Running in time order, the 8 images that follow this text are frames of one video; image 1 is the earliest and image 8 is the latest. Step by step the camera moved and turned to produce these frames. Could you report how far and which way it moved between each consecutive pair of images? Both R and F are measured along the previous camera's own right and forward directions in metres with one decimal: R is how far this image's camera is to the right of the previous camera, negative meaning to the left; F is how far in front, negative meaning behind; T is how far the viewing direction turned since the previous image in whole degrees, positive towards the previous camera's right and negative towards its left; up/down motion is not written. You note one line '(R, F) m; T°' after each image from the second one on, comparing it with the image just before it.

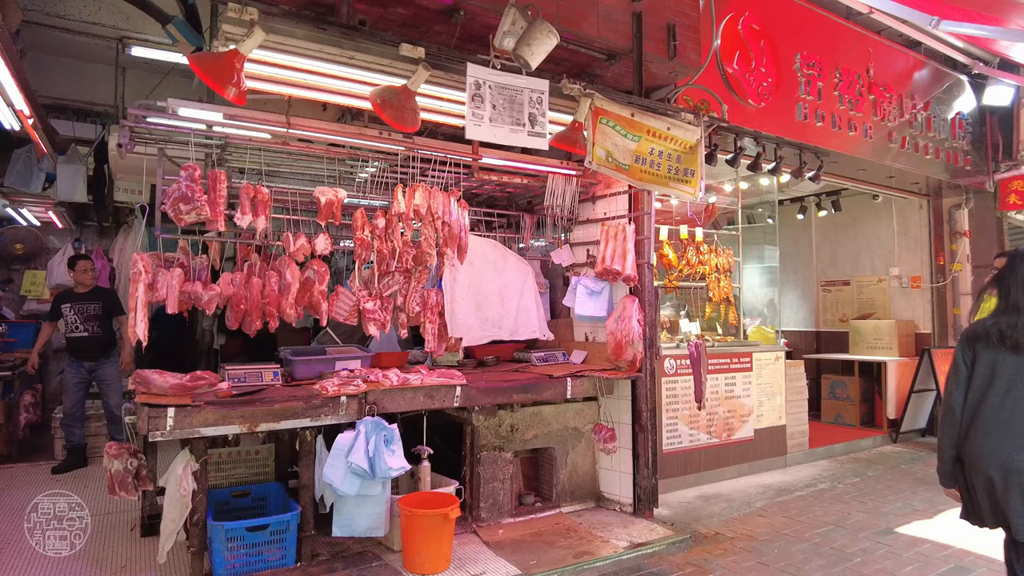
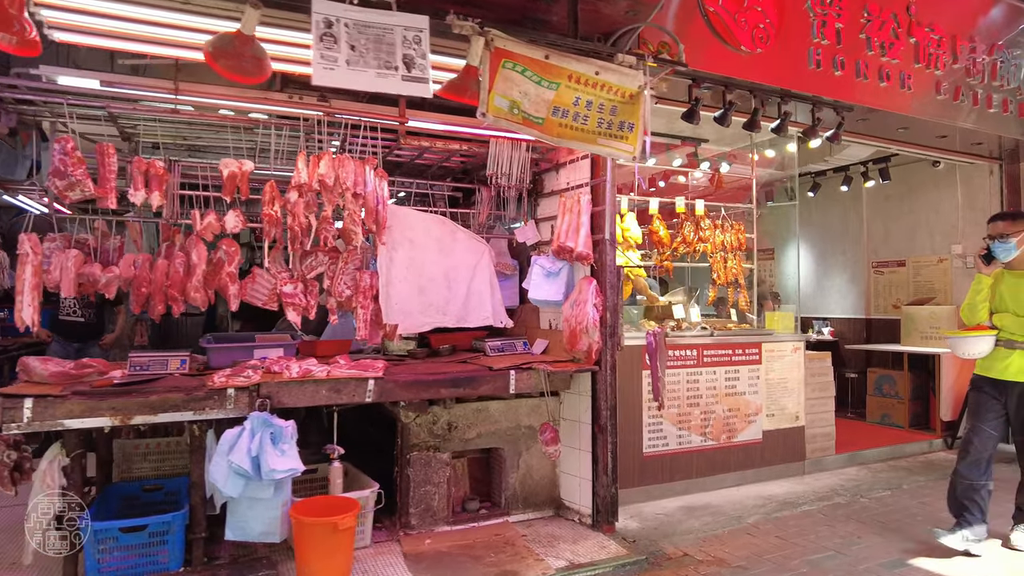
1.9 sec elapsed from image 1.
(+1.0, +0.6) m; -7°
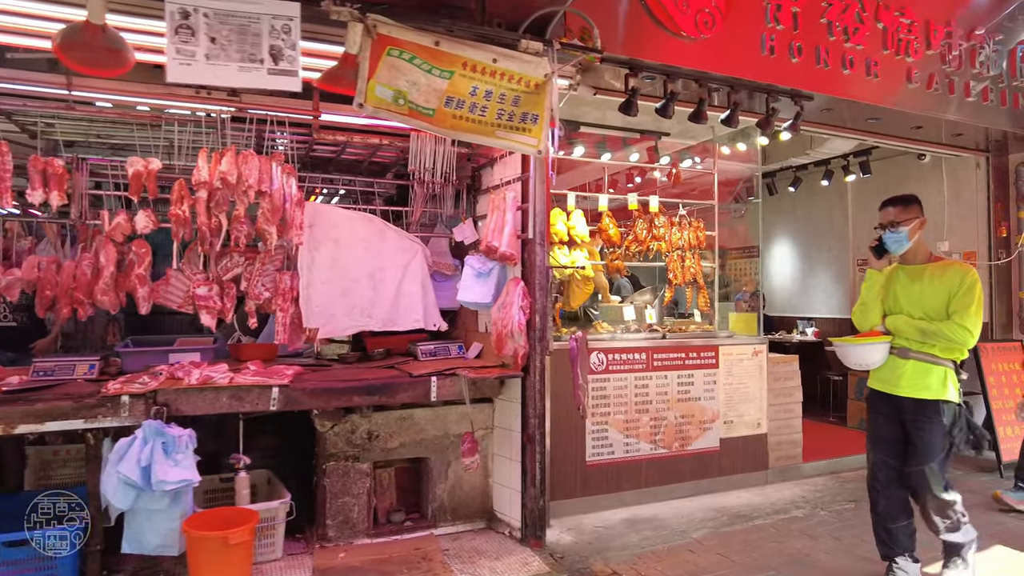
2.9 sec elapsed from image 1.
(+0.6, +0.2) m; -2°
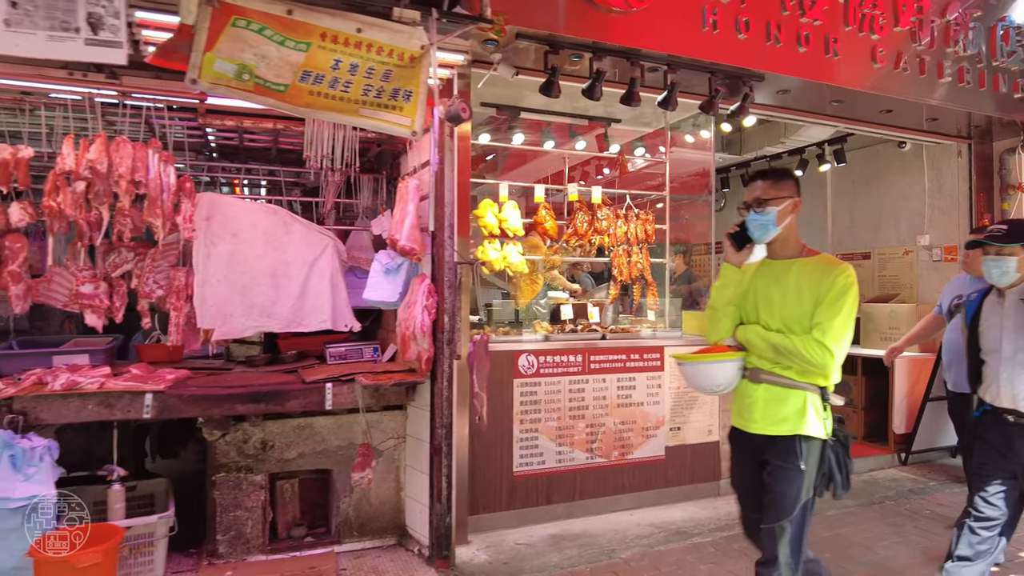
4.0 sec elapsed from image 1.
(+0.6, +0.3) m; -1°
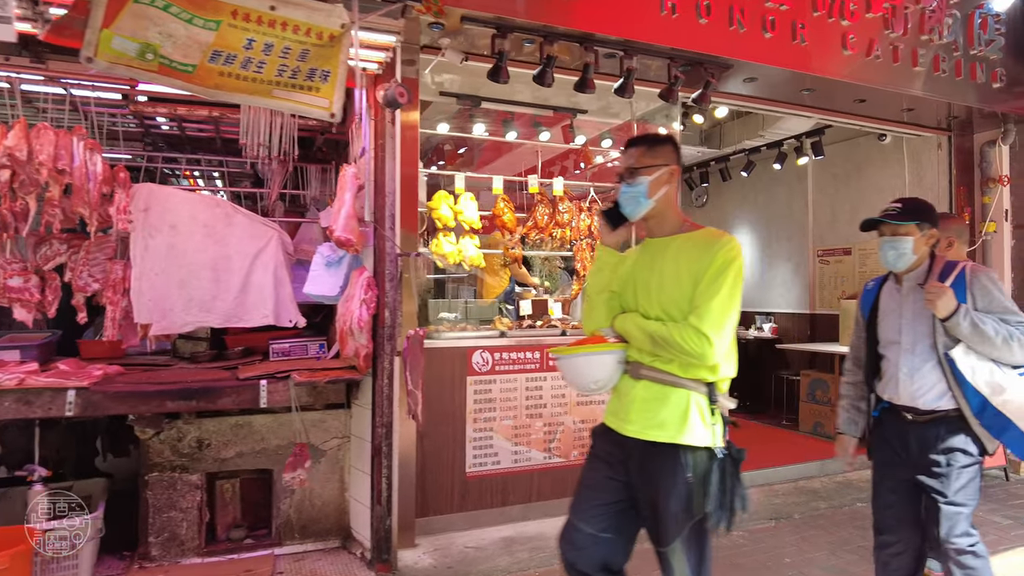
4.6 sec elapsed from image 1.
(+0.3, +0.1) m; 0°
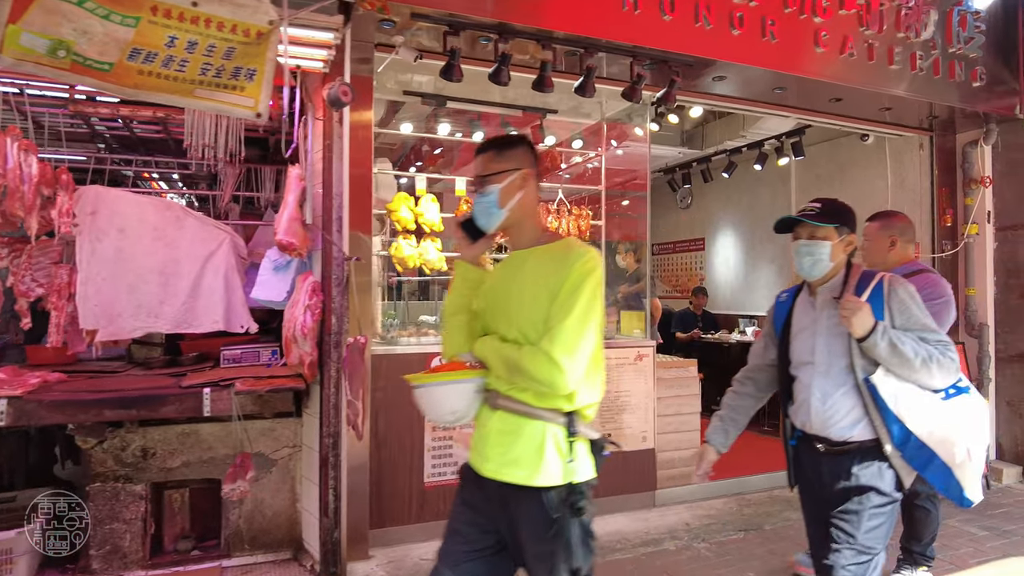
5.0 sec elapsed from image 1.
(+0.3, +0.1) m; 0°
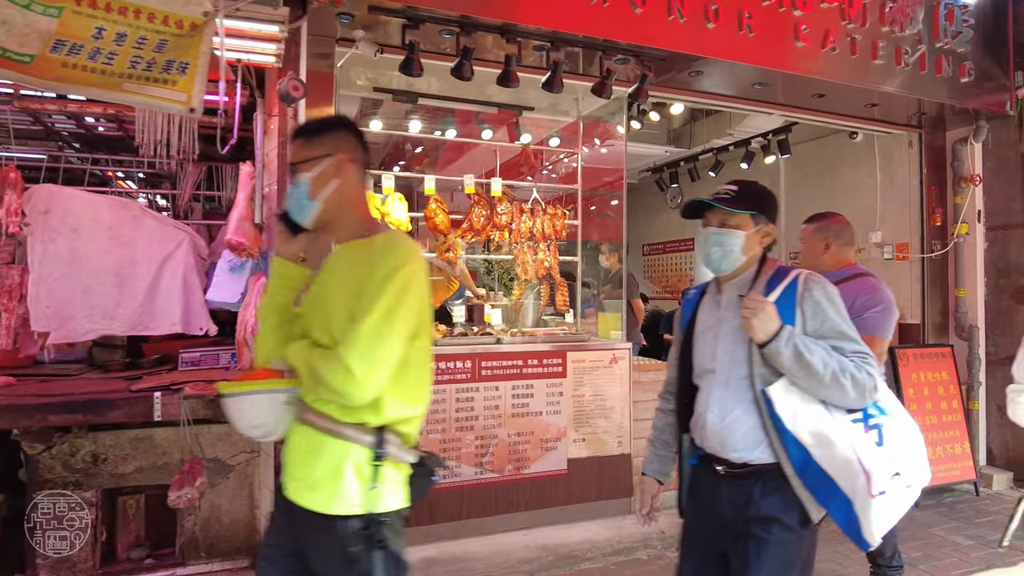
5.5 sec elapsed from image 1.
(+0.2, +0.1) m; -1°
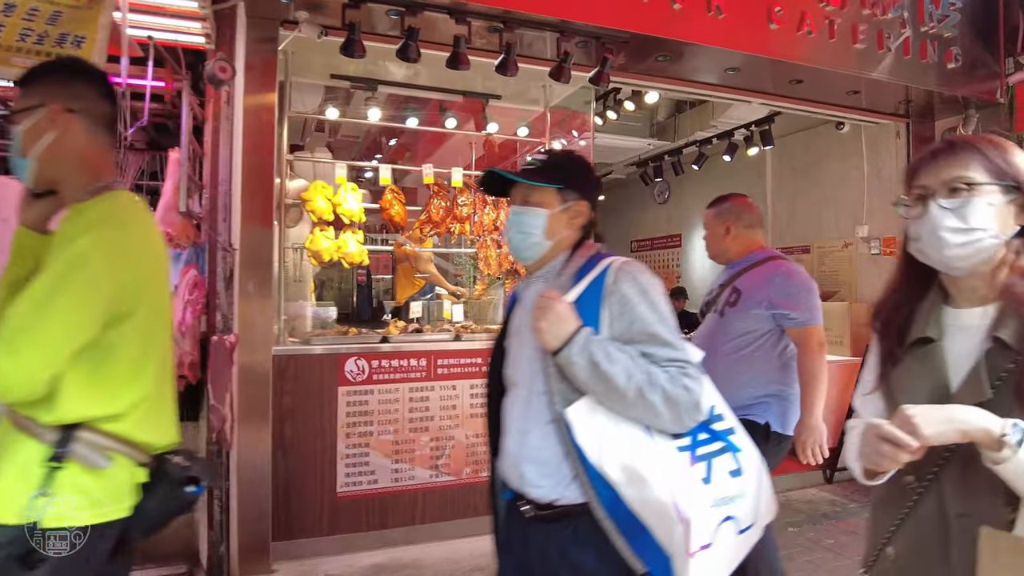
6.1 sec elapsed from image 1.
(+0.3, +0.2) m; -1°
